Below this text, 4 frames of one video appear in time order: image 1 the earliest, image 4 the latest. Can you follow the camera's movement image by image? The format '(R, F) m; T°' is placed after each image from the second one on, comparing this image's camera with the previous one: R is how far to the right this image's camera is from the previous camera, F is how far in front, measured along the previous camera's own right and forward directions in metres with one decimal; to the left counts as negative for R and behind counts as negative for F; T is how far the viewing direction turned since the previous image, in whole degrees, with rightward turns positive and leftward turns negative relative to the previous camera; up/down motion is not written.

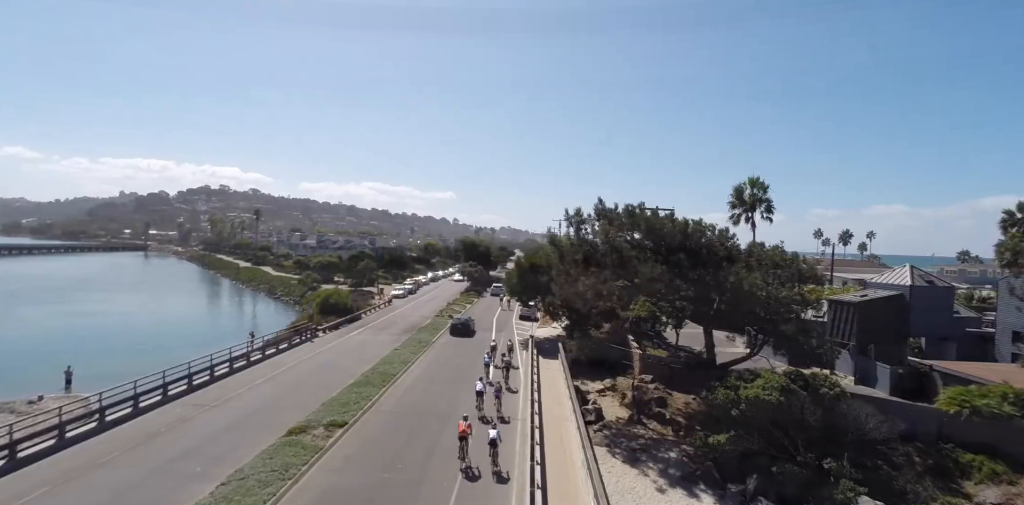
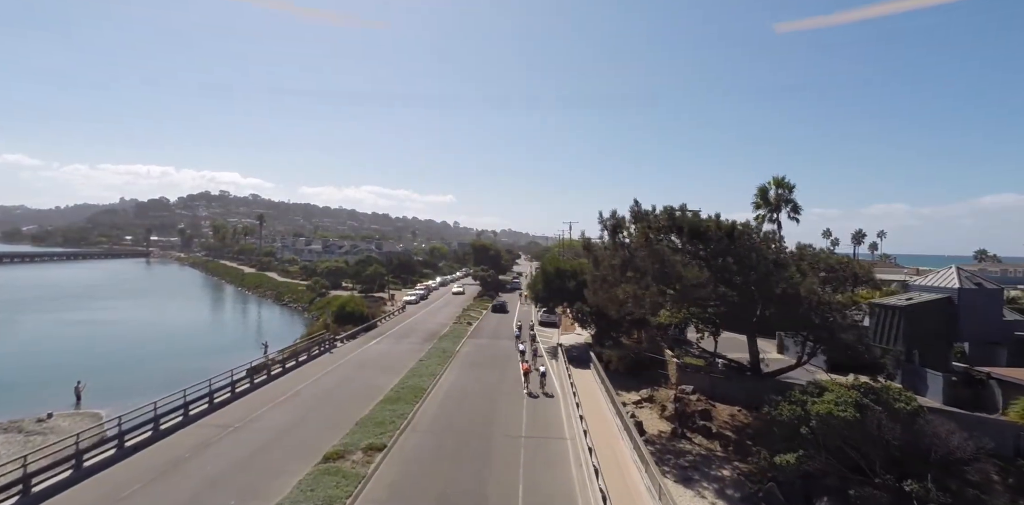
(-1.4, +1.2) m; 0°
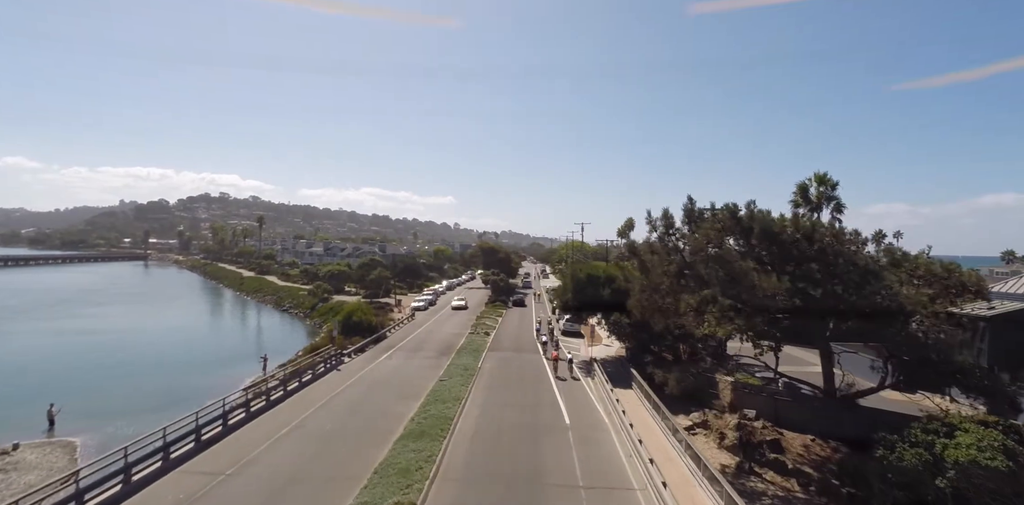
(-1.4, +3.0) m; 0°
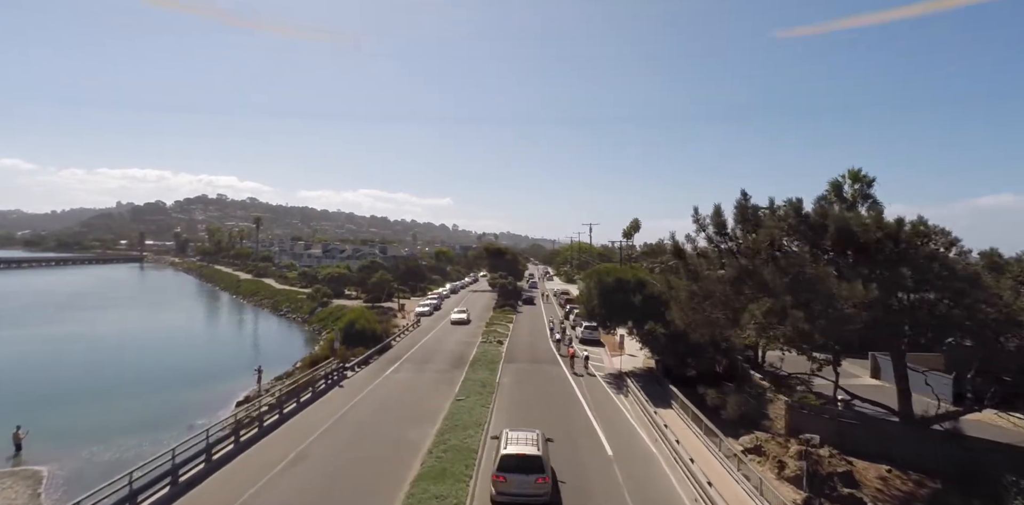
(-1.0, +2.5) m; 0°
